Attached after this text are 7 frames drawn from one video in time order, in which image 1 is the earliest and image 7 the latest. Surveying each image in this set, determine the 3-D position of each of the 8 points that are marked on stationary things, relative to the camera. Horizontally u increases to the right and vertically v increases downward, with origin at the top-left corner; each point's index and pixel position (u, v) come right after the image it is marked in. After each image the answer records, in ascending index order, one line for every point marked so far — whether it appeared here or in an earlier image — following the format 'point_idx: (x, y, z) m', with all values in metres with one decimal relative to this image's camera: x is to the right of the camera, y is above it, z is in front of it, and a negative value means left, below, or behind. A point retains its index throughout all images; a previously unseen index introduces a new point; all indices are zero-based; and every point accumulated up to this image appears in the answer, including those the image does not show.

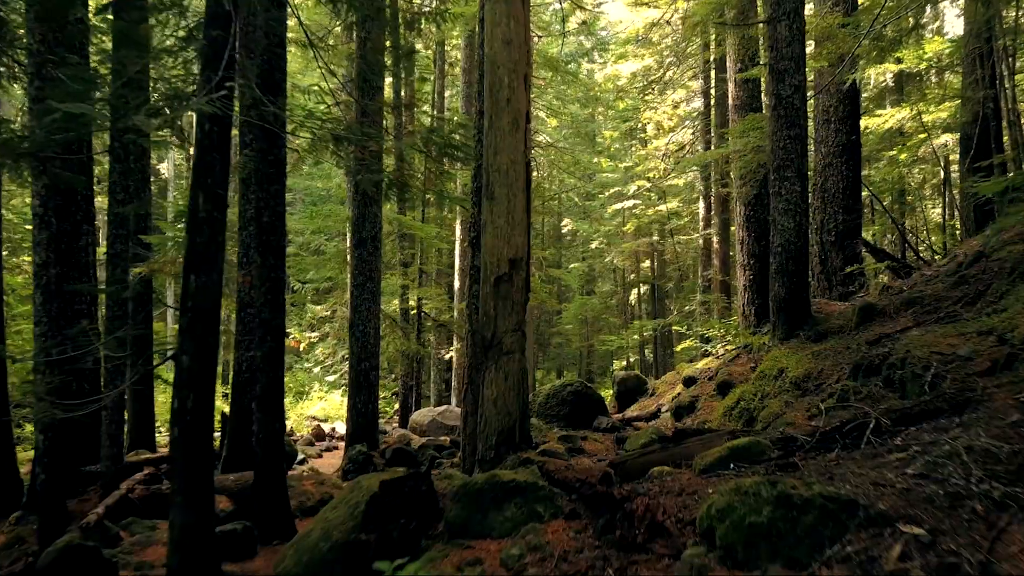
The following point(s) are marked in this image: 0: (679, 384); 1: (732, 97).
0: (+7.6, -4.5, +11.7) m
1: (+9.5, +8.3, +11.2) m
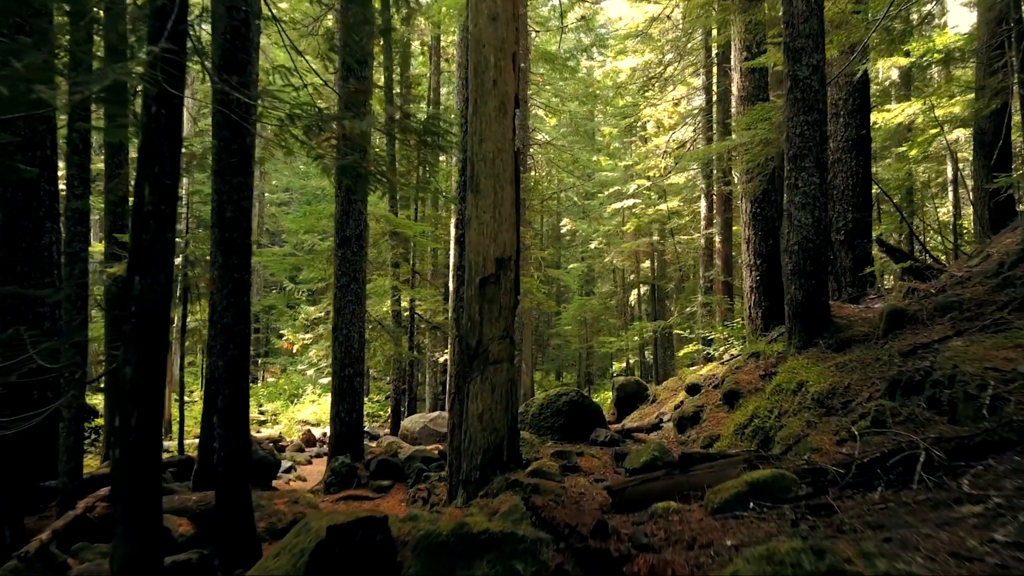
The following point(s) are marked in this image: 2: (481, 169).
0: (+7.3, -4.5, +11.1) m
1: (+9.3, +8.2, +10.6) m
2: (-0.7, +2.5, +5.5) m
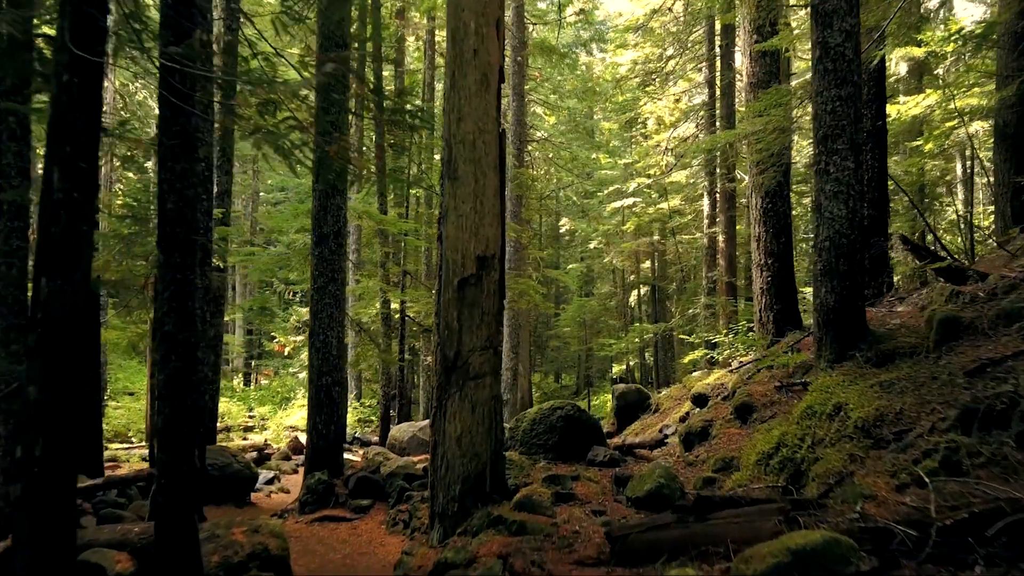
0: (+7.0, -4.6, +10.3) m
1: (+9.0, +8.2, +9.9) m
2: (-1.0, +2.5, +4.7) m
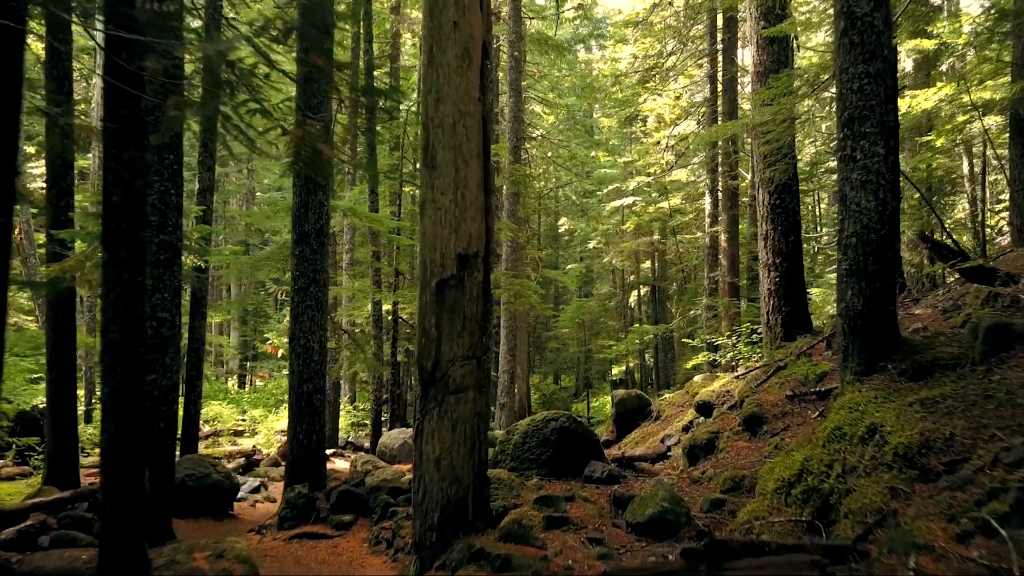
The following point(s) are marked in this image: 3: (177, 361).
0: (+6.8, -4.6, +9.8) m
1: (+8.7, +8.1, +9.4) m
2: (-1.2, +2.4, +4.2) m
3: (-10.0, -2.2, +7.7) m
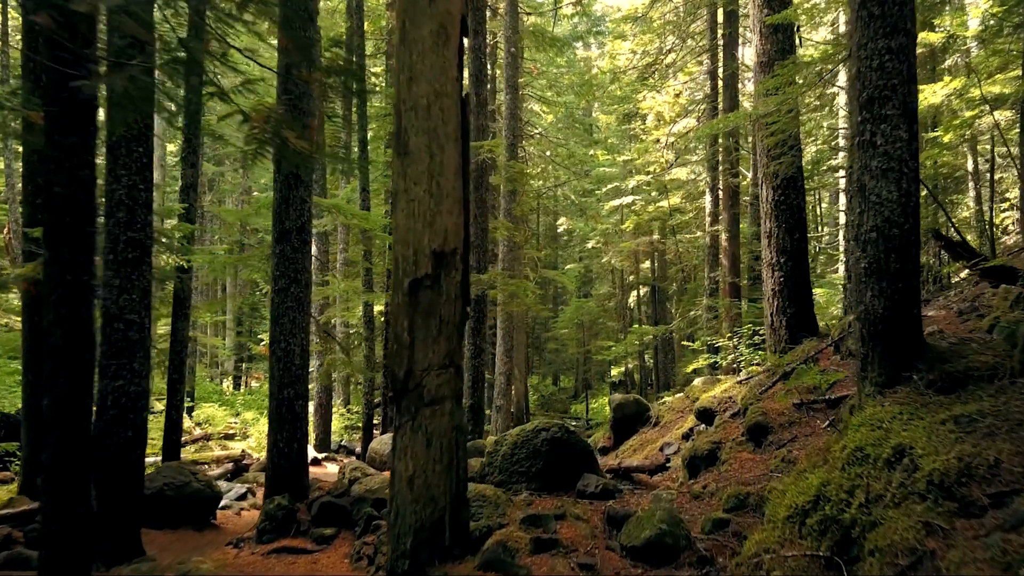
0: (+6.5, -4.6, +9.4) m
1: (+8.4, +8.1, +9.0) m
2: (-1.5, +2.4, +3.8) m
3: (-10.2, -2.2, +7.2) m
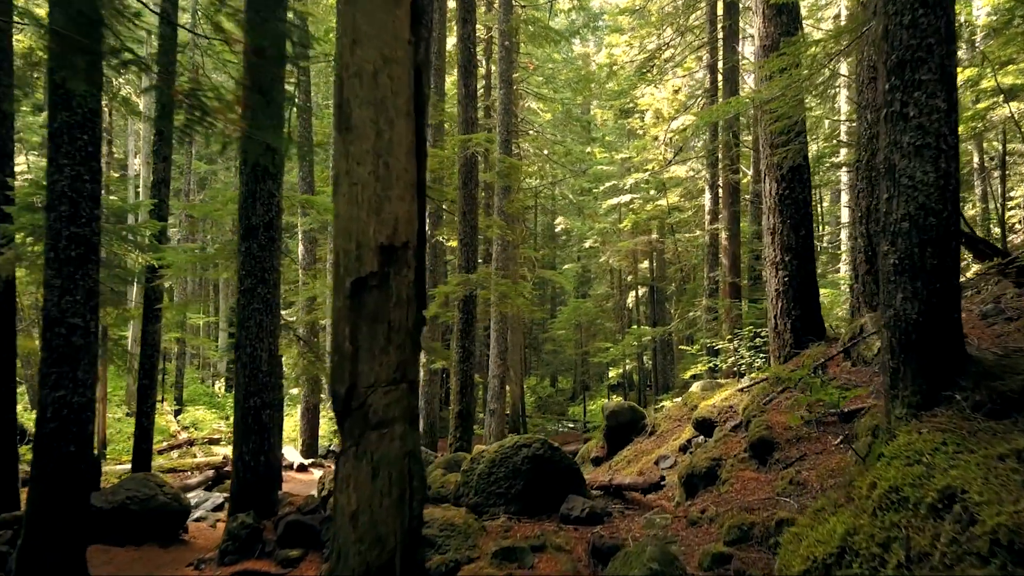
0: (+6.0, -4.7, +8.8) m
1: (+8.0, +8.1, +8.4) m
2: (-2.0, +2.4, +3.2) m
3: (-10.7, -2.2, +6.6) m
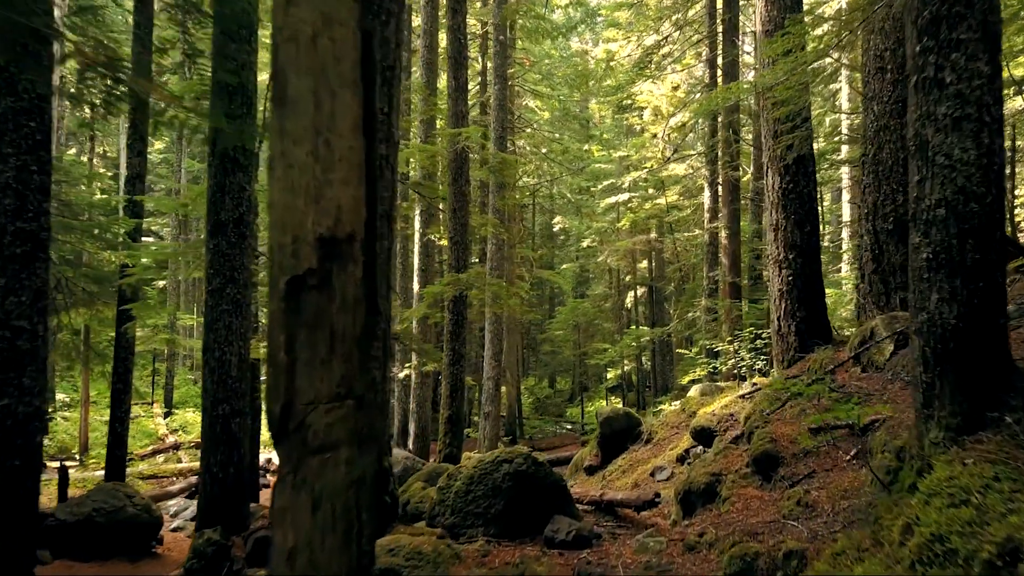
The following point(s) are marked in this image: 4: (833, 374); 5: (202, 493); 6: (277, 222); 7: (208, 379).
0: (+5.7, -4.6, +8.3) m
1: (+7.6, +8.1, +7.9) m
2: (-2.3, +2.4, +2.7) m
3: (-11.1, -2.2, +6.2) m
4: (+8.2, -2.2, +6.7) m
5: (-8.7, -5.8, +7.3) m
6: (-2.5, +0.7, +2.7) m
7: (-8.5, -2.6, +7.2) m
